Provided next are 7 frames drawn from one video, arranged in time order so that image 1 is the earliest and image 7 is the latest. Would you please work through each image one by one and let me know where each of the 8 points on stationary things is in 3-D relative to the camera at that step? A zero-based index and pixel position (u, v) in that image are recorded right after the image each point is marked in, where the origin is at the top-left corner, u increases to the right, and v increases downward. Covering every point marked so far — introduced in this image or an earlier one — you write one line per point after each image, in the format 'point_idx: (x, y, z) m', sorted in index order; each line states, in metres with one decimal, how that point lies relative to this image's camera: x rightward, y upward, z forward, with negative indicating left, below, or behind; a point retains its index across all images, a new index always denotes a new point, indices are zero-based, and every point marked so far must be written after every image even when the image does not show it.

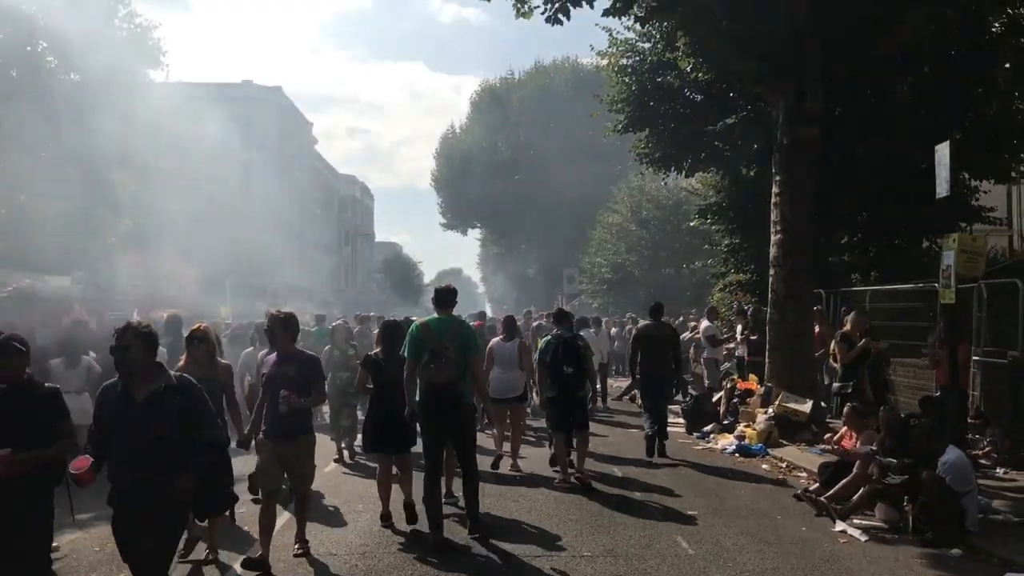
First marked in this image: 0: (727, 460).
0: (+2.7, -2.2, +12.1) m
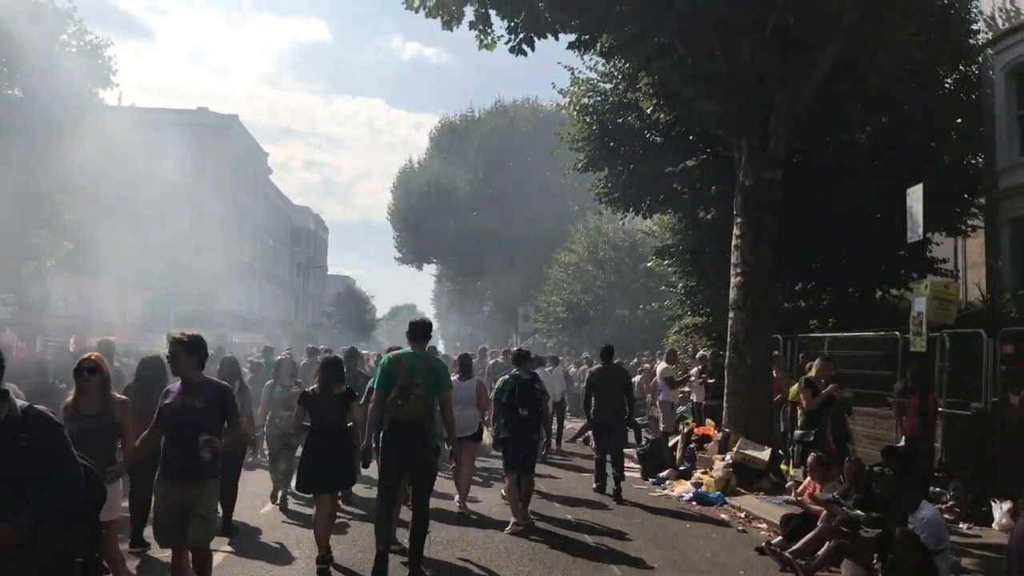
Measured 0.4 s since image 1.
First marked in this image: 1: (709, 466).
0: (+2.1, -2.7, +11.6) m
1: (+2.7, -2.5, +13.0) m
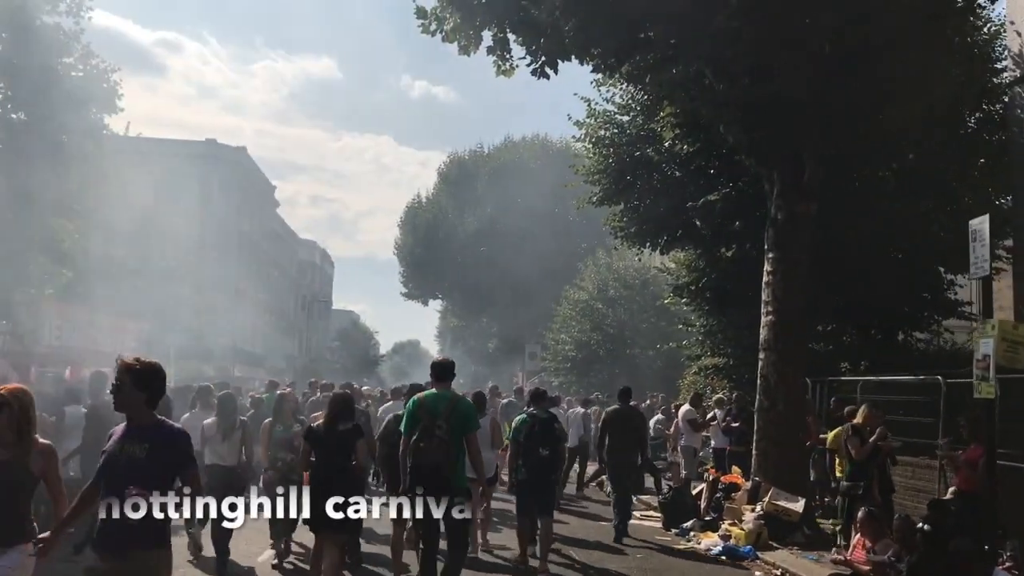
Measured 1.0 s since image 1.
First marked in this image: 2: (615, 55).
0: (+2.3, -3.2, +10.8) m
1: (+2.9, -3.0, +12.1) m
2: (+1.5, +3.3, +13.2) m
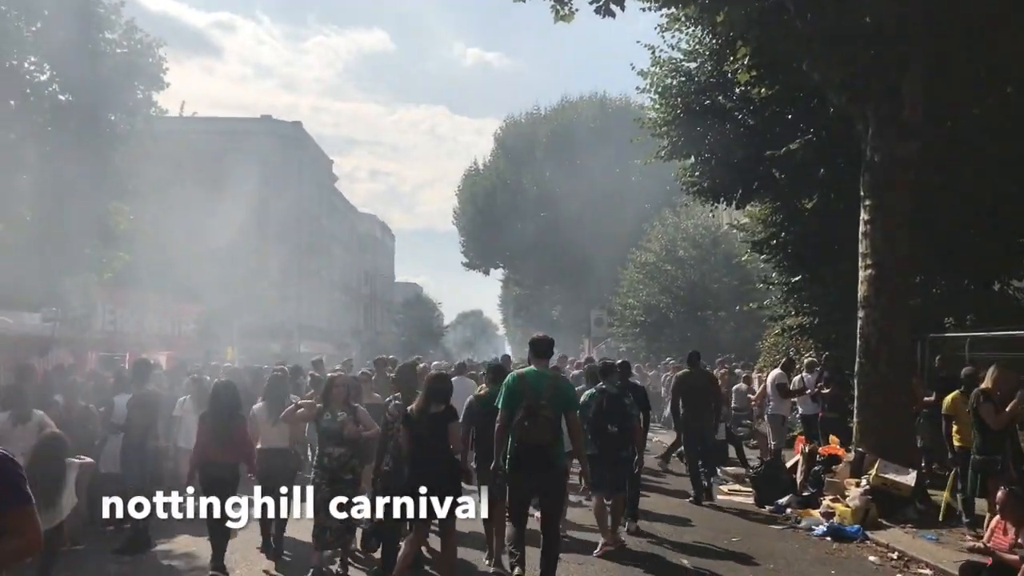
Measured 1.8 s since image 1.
0: (+3.2, -2.7, +9.8) m
1: (+3.9, -2.4, +11.1) m
2: (+2.2, +3.8, +12.0) m
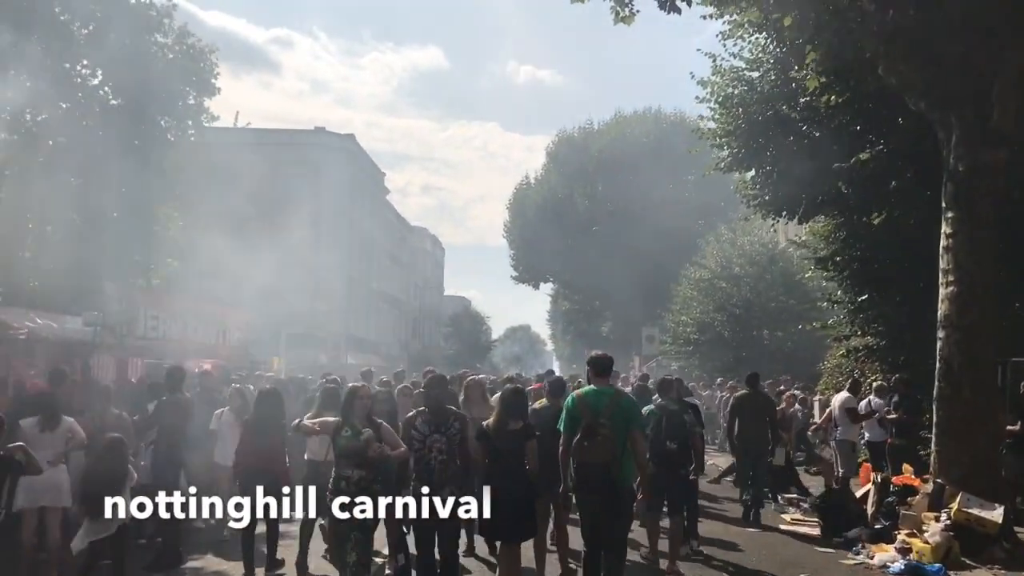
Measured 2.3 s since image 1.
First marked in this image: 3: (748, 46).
0: (+3.6, -2.8, +9.0) m
1: (+4.4, -2.6, +10.2) m
2: (+2.9, +3.6, +11.4) m
3: (+4.6, +4.7, +18.4) m
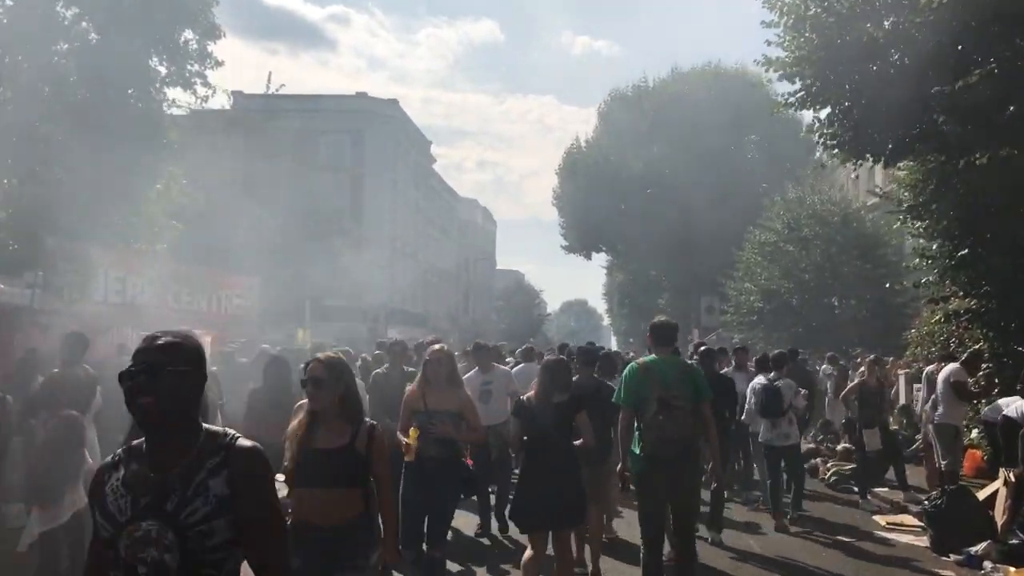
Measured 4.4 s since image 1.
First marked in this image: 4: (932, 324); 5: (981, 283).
0: (+3.7, -2.3, +6.4) m
1: (+4.5, -2.1, +7.6) m
2: (+3.1, +4.2, +8.6) m
3: (+5.1, +5.5, +15.5) m
4: (+7.7, -0.8, +17.5) m
5: (+7.4, 0.0, +14.9) m
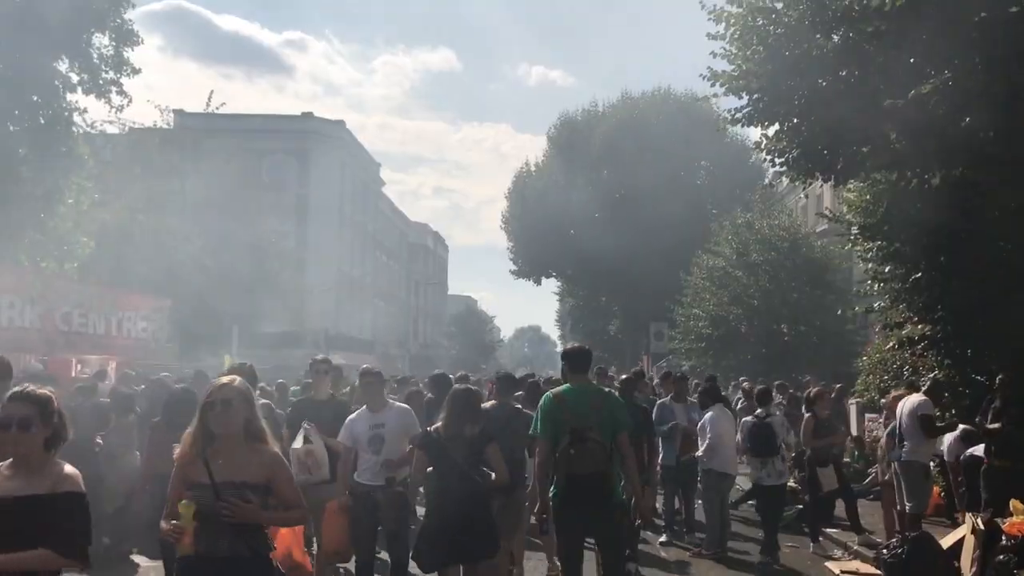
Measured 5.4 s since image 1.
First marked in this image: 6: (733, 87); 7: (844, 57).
0: (+3.0, -2.5, +5.4) m
1: (+3.8, -2.2, +6.6) m
2: (+2.3, +4.0, +7.8) m
3: (+4.1, +5.1, +14.8) m
4: (+6.5, -1.2, +16.7) m
5: (+6.4, -0.3, +14.1) m
6: (+3.5, +3.3, +15.3) m
7: (+4.8, +3.5, +13.7) m
